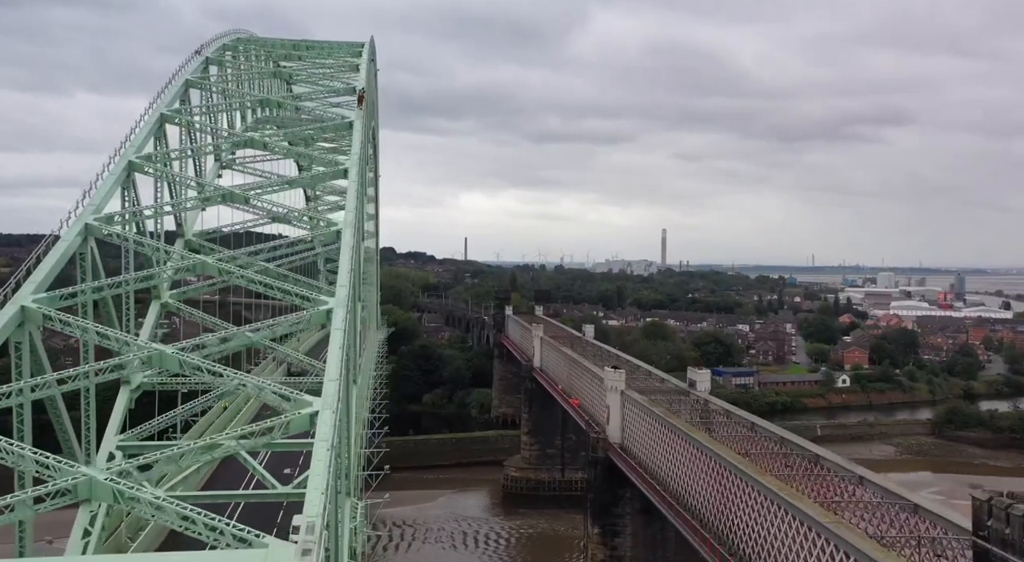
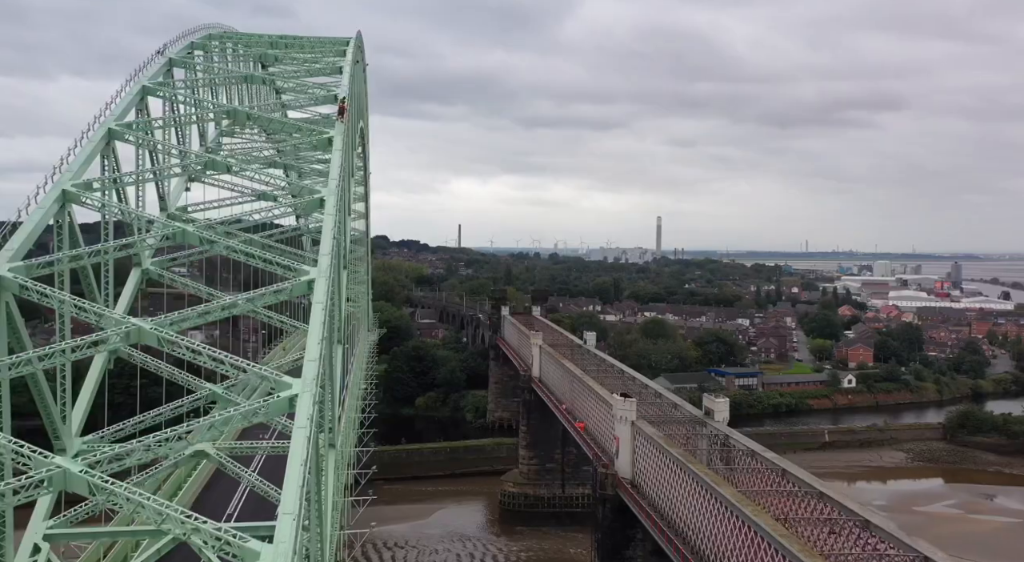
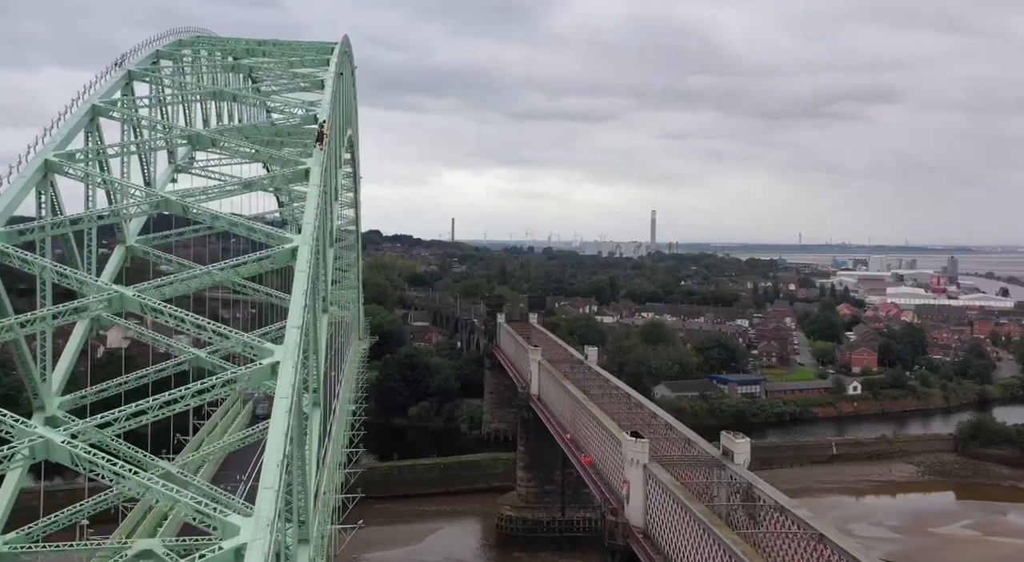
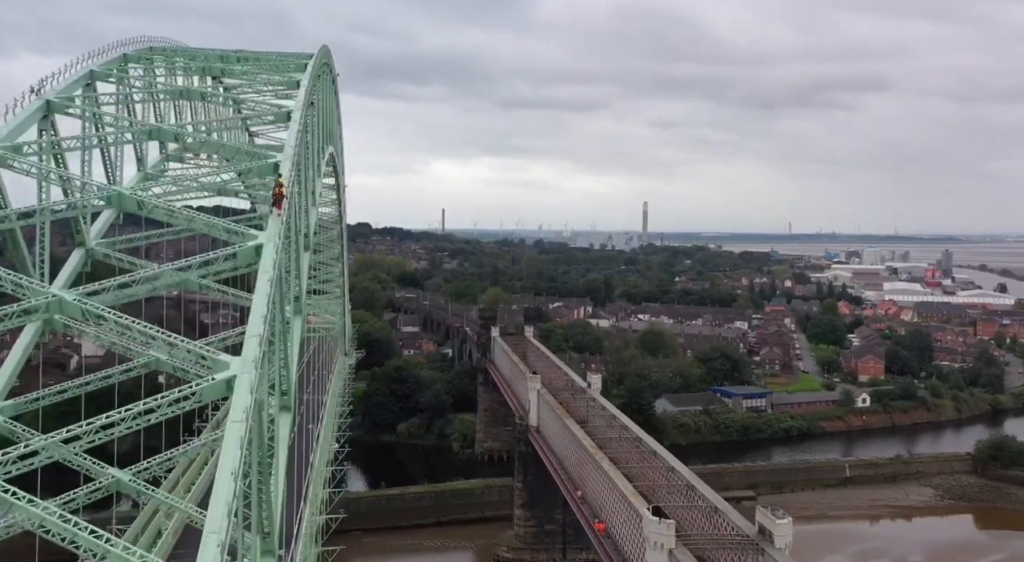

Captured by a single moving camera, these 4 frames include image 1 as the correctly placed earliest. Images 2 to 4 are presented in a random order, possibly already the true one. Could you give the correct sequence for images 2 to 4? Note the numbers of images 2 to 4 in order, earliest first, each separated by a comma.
2, 3, 4
